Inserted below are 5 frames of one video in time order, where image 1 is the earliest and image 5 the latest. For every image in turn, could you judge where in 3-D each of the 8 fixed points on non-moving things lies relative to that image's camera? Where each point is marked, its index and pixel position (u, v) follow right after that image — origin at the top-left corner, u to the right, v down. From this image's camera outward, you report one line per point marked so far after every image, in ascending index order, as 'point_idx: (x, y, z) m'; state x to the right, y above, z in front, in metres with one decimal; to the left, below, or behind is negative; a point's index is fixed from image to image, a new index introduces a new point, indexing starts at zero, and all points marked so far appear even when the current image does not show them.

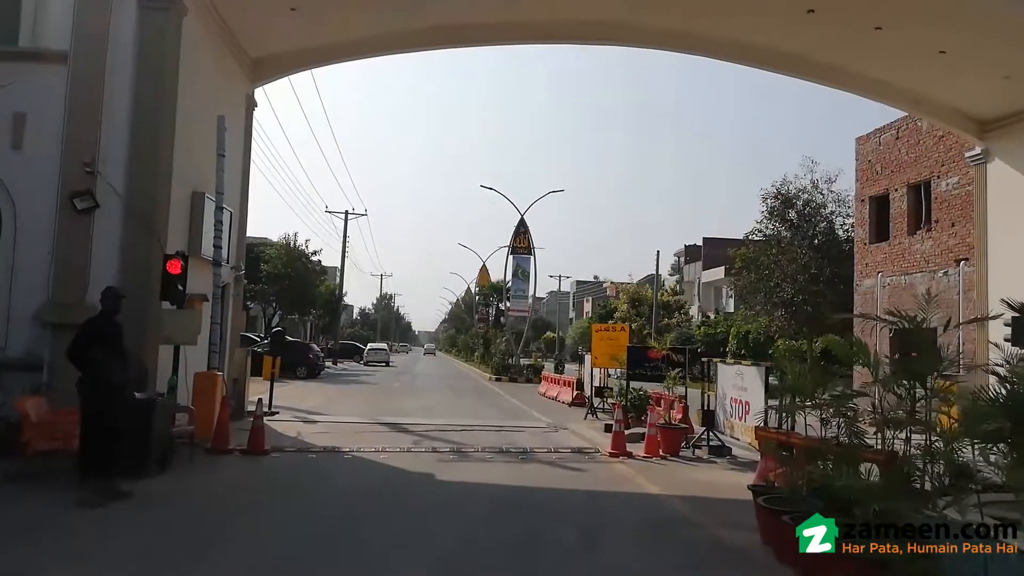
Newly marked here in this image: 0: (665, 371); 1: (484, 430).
0: (+2.9, -1.6, +15.4) m
1: (-0.5, -2.7, +15.5) m
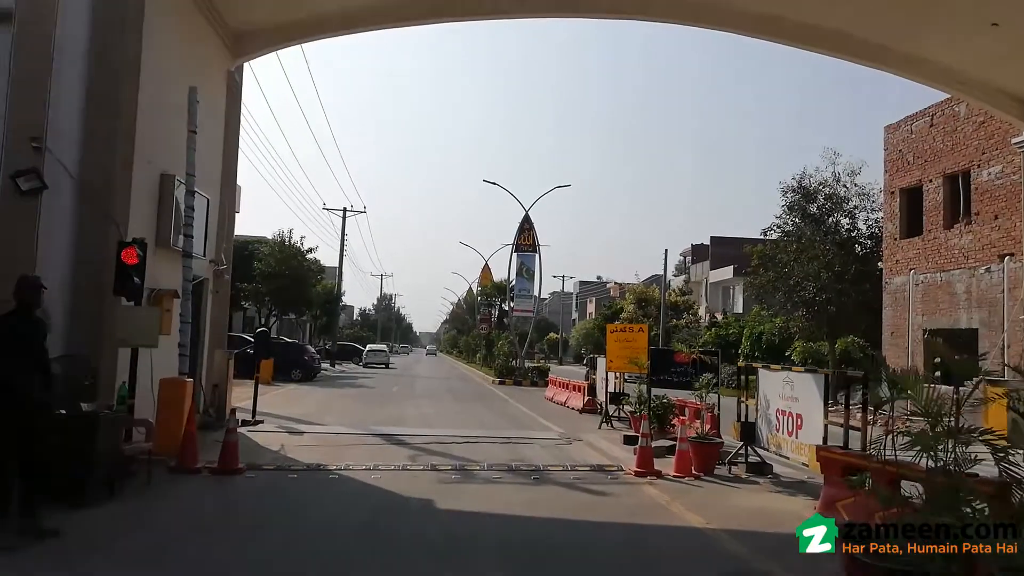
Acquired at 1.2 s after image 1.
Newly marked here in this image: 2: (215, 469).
0: (+3.1, -1.5, +13.8) m
1: (-0.4, -2.7, +13.9) m
2: (-3.9, -2.4, +10.7) m
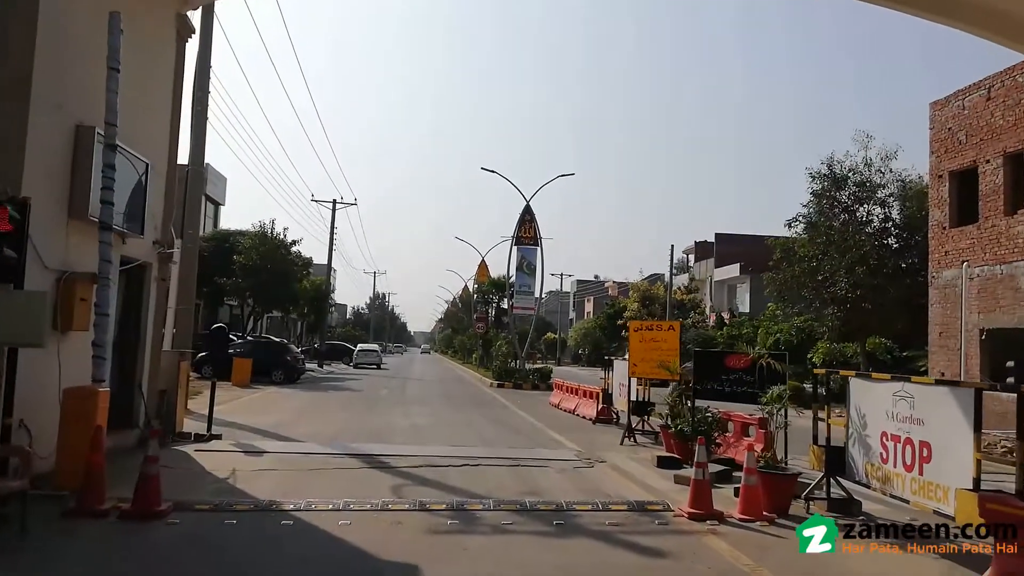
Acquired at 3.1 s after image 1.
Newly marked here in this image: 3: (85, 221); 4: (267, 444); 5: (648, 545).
0: (+3.2, -1.3, +11.1) m
1: (-0.3, -2.5, +11.2) m
2: (-3.8, -2.2, +8.0) m
3: (-5.2, +0.8, +9.9) m
4: (-3.9, -2.5, +12.9) m
5: (+1.2, -2.3, +7.4) m
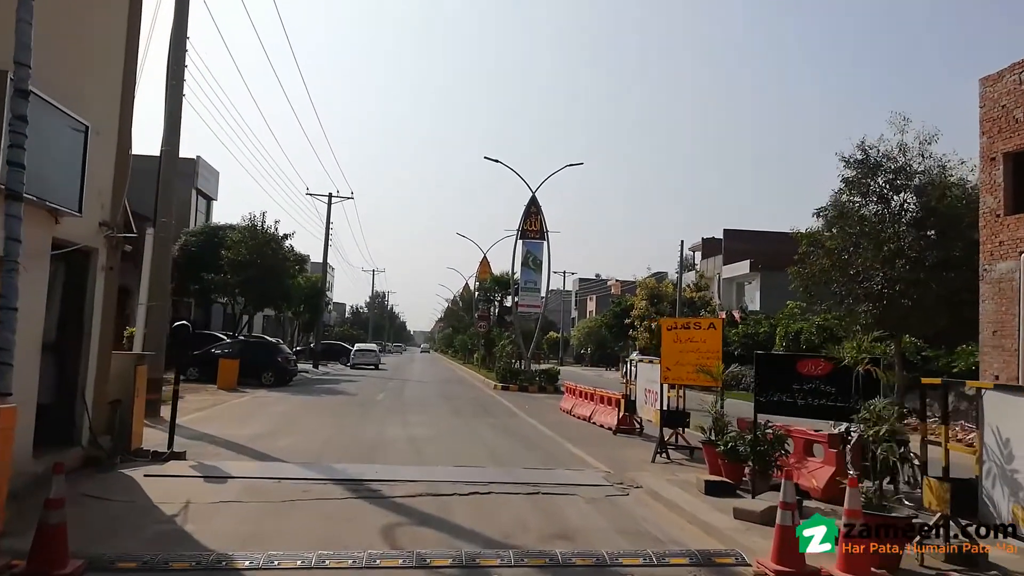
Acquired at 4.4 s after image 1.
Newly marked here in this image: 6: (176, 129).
0: (+3.5, -1.2, +9.0) m
1: (0.0, -2.4, +9.1) m
2: (-3.6, -2.1, +5.9) m
3: (-5.0, +0.9, +7.8) m
4: (-3.7, -2.4, +10.9) m
5: (+1.5, -2.2, +5.3) m
6: (-7.8, +3.7, +18.7) m
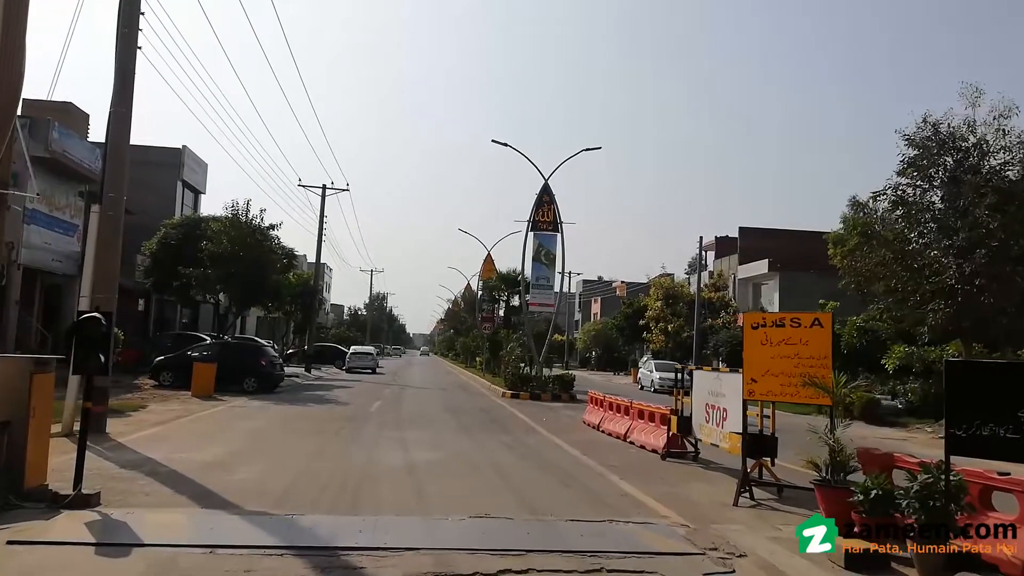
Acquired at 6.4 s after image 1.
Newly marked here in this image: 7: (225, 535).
0: (+3.9, -1.0, +5.8) m
1: (+0.4, -2.1, +5.9) m
2: (-3.2, -1.8, +2.7) m
3: (-4.6, +1.2, +4.6) m
4: (-3.3, -2.2, +7.7) m
5: (+1.9, -2.0, +2.1) m
6: (-7.4, +3.9, +15.5) m
7: (-2.5, -2.1, +7.0) m
